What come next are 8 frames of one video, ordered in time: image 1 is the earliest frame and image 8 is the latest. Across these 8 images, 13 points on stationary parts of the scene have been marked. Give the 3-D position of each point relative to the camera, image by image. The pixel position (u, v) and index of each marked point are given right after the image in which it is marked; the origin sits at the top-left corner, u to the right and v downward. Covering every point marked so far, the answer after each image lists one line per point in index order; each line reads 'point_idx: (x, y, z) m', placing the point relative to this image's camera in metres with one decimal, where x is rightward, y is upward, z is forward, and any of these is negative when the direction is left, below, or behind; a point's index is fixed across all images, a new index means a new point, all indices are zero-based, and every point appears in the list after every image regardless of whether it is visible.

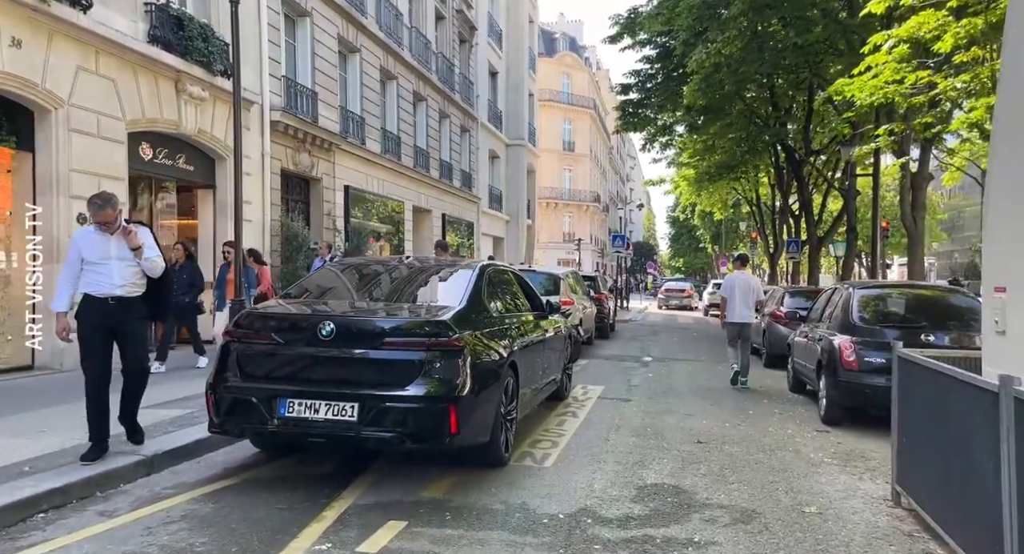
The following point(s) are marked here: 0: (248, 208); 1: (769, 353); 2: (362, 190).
0: (-4.4, +1.2, +12.5) m
1: (+4.6, -1.3, +13.2) m
2: (-3.5, +2.0, +17.7) m
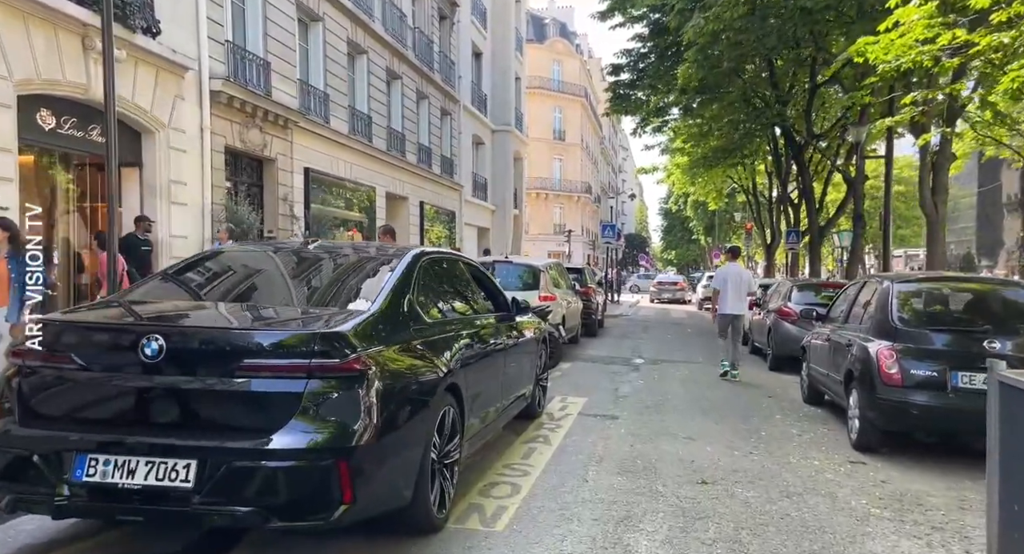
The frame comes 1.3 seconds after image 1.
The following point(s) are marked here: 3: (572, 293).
0: (-4.8, +1.3, +10.9) m
1: (+4.2, -1.2, +11.7) m
2: (-4.0, +2.2, +16.1) m
3: (+1.1, -0.3, +14.3) m
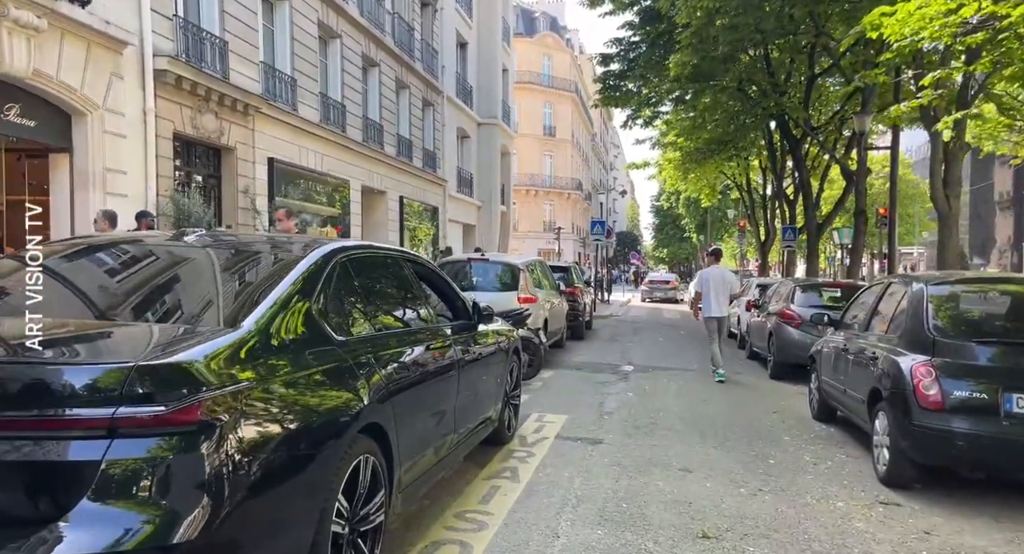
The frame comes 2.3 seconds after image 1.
0: (-5.2, +1.3, +9.8) m
1: (+3.8, -1.2, +10.7) m
2: (-4.4, +2.2, +15.0) m
3: (+0.8, -0.3, +13.3) m
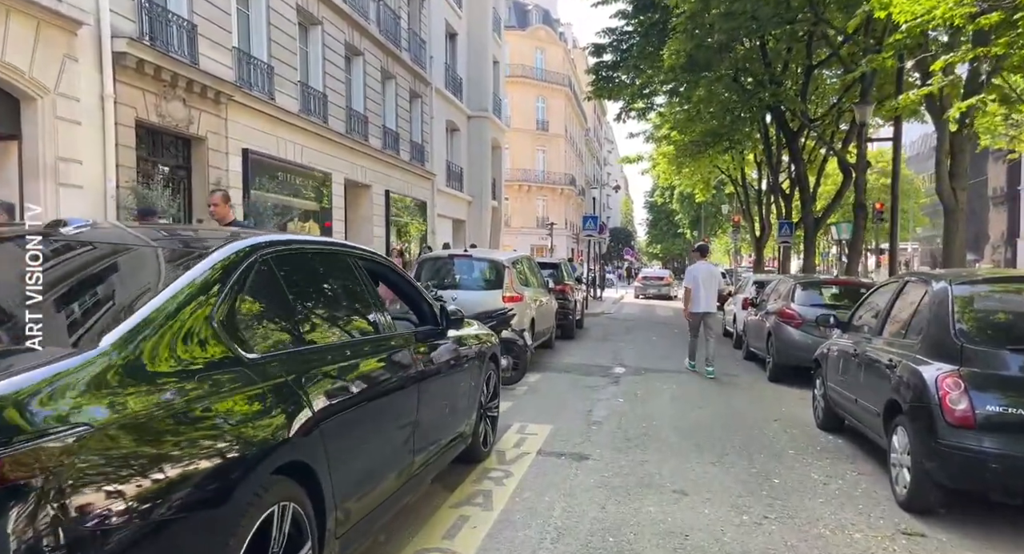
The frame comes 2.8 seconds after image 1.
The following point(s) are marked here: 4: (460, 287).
0: (-5.4, +1.3, +9.2) m
1: (+3.6, -1.2, +10.1) m
2: (-4.6, +2.3, +14.3) m
3: (+0.6, -0.2, +12.7) m
4: (-0.7, -0.1, +9.9) m
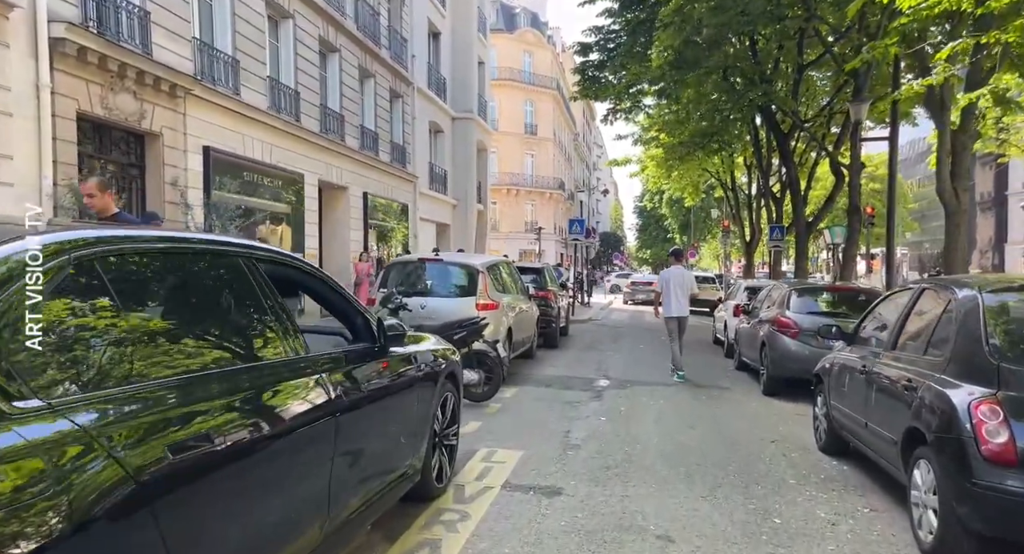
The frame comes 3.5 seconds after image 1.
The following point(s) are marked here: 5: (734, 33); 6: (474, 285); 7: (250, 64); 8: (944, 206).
0: (-5.7, +1.3, +8.3) m
1: (+3.3, -1.2, +9.4) m
2: (-5.0, +2.2, +13.5) m
3: (+0.2, -0.3, +11.9) m
4: (-1.0, -0.2, +9.1) m
5: (+5.1, +5.6, +17.1) m
6: (-0.5, -0.1, +9.2) m
7: (-4.9, +4.0, +14.0) m
8: (+6.7, +1.1, +11.6) m
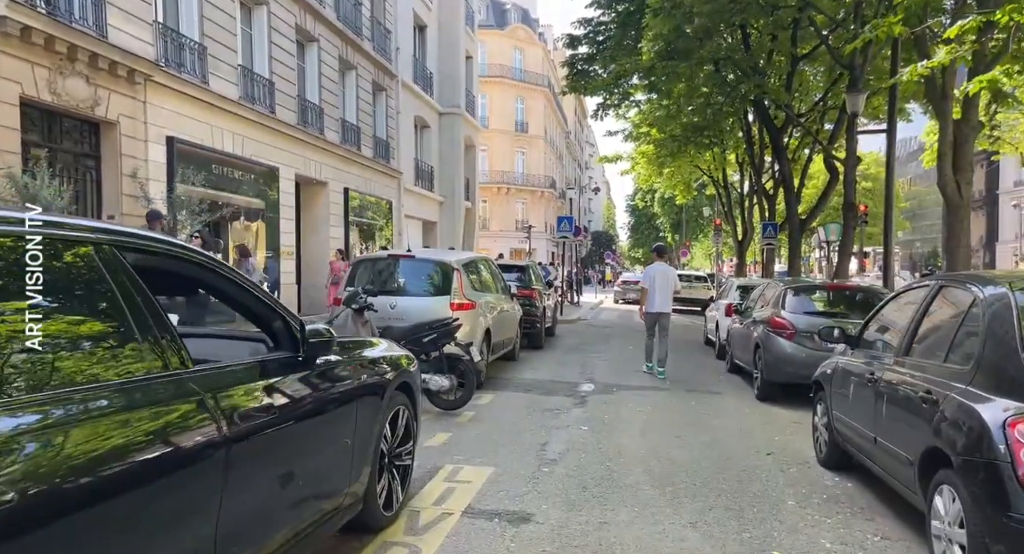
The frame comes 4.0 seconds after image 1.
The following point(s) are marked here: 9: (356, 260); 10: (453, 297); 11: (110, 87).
0: (-5.9, +1.3, +7.7) m
1: (+3.0, -1.2, +8.8) m
2: (-5.3, +2.2, +12.9) m
3: (-0.1, -0.3, +11.3) m
4: (-1.3, -0.2, +8.5) m
5: (+4.7, +5.6, +16.6) m
6: (-0.7, -0.1, +8.6) m
7: (-5.3, +4.0, +13.4) m
8: (+6.5, +1.1, +11.1) m
9: (-1.9, +0.2, +8.9) m
10: (-0.7, -0.2, +8.5) m
11: (-5.6, +2.6, +10.3) m
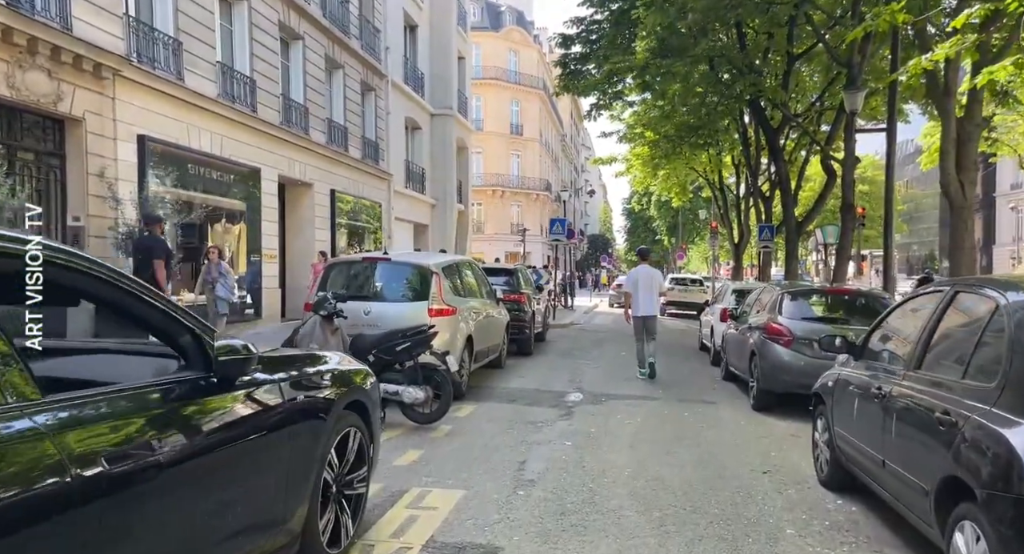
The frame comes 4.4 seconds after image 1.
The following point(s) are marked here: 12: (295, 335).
0: (-6.1, +1.3, +7.2) m
1: (+2.8, -1.3, +8.4) m
2: (-5.5, +2.2, +12.4) m
3: (-0.3, -0.4, +10.9) m
4: (-1.5, -0.2, +8.0) m
5: (+4.5, +5.5, +16.2) m
6: (-0.9, -0.1, +8.1) m
7: (-5.5, +4.0, +12.9) m
8: (+6.2, +1.1, +10.6) m
9: (-2.1, +0.2, +8.4) m
10: (-0.9, -0.3, +8.1) m
11: (-5.8, +2.6, +9.8) m
12: (-2.0, -0.5, +6.8) m
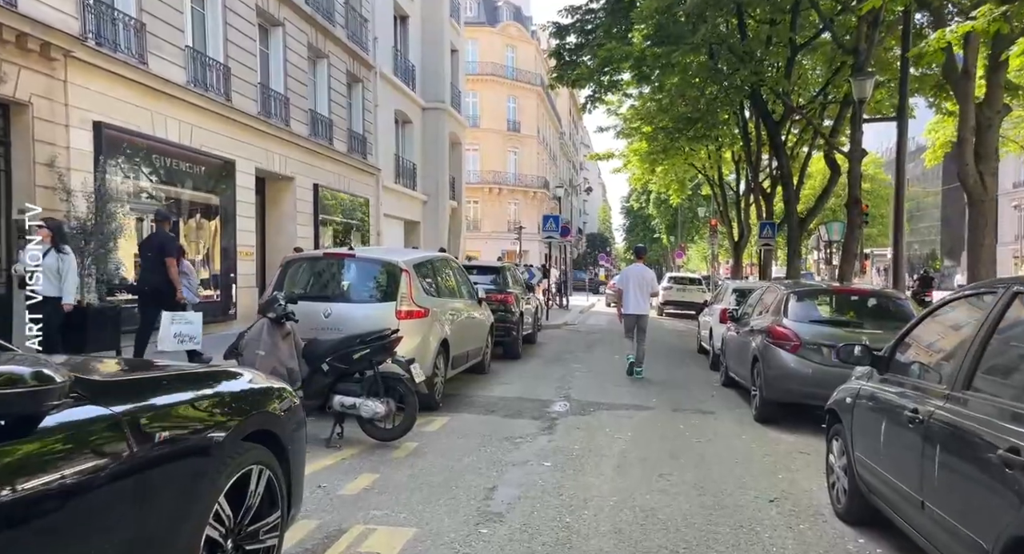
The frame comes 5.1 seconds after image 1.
0: (-6.3, +1.3, +6.4) m
1: (+2.6, -1.3, +7.6) m
2: (-5.7, +2.2, +11.6) m
3: (-0.5, -0.3, +10.1) m
4: (-1.7, -0.2, +7.3) m
5: (+4.3, +5.6, +15.4) m
6: (-1.2, -0.1, +7.4) m
7: (-5.7, +4.0, +12.1) m
8: (+6.0, +1.1, +9.9) m
9: (-2.3, +0.2, +7.7) m
10: (-1.1, -0.3, +7.3) m
11: (-6.0, +2.6, +9.1) m
12: (-2.2, -0.5, +6.1) m
